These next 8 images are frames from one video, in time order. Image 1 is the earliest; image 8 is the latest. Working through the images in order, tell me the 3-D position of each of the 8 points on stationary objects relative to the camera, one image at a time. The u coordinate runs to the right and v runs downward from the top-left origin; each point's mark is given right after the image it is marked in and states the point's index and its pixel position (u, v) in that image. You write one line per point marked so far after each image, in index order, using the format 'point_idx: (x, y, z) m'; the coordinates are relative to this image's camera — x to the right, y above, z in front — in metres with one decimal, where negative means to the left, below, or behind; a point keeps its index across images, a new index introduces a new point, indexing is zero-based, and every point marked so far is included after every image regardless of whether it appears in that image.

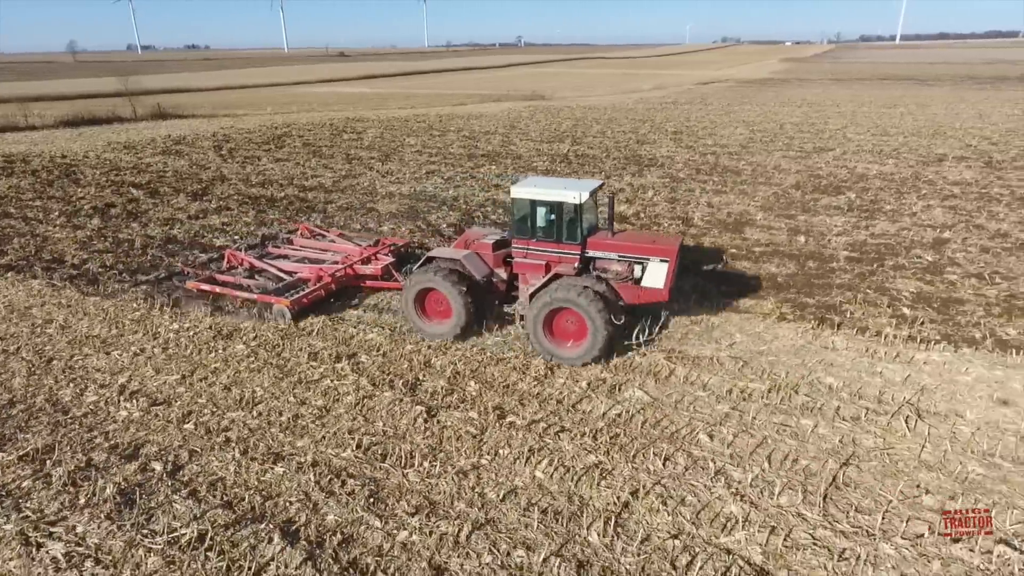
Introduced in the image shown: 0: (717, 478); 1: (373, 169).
0: (+1.3, -1.2, +5.7) m
1: (-3.1, +2.7, +19.7) m
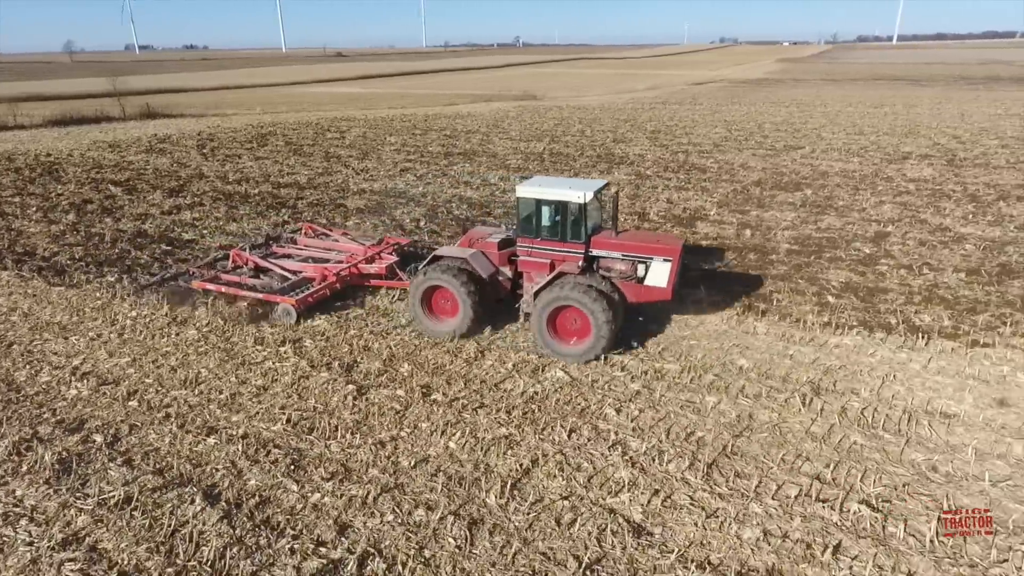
0: (+0.7, -1.1, +6.1) m
1: (-3.7, +2.8, +20.2) m
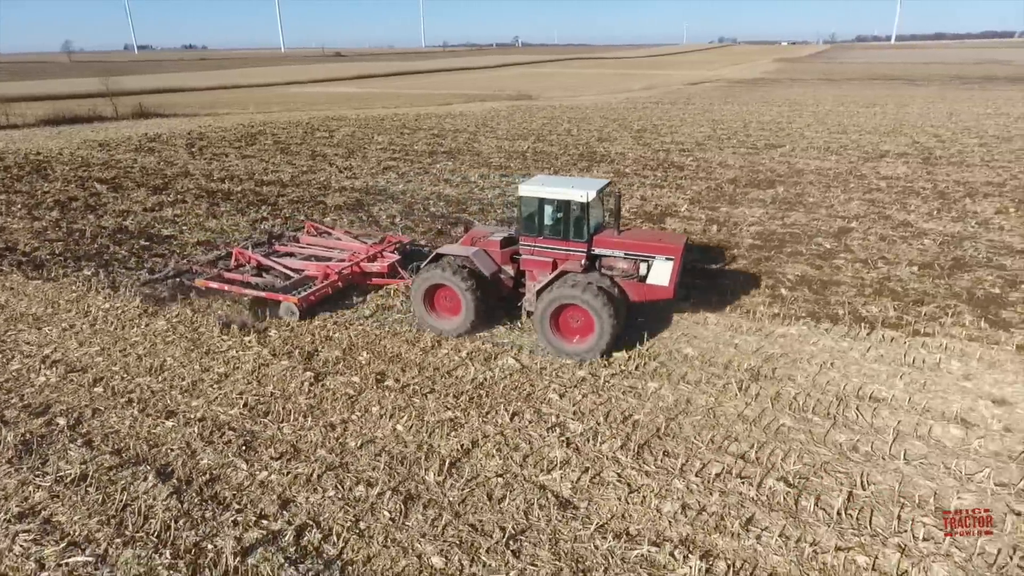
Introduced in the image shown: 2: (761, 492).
0: (+0.3, -1.0, +6.4) m
1: (-4.1, +2.8, +20.4) m
2: (+1.5, -1.3, +5.5) m
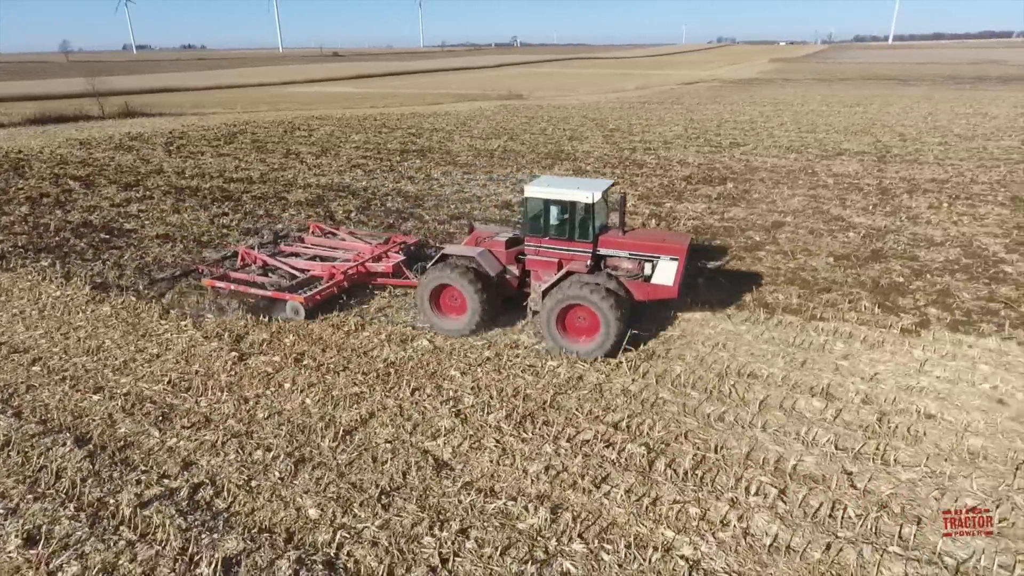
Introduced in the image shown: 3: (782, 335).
0: (-0.5, -0.9, +6.9) m
1: (-4.9, +3.0, +21.0) m
2: (+0.7, -1.1, +6.0) m
3: (+2.6, -0.5, +8.4) m
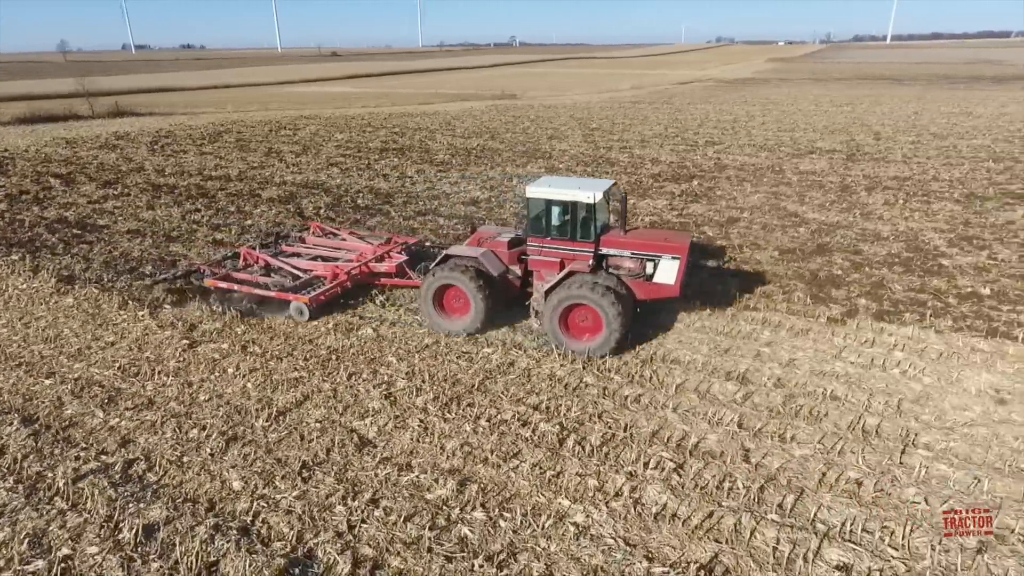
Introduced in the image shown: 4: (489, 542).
0: (-1.1, -0.8, +7.3) m
1: (-5.5, +3.1, +21.3) m
2: (+0.2, -1.1, +6.4) m
3: (+2.0, -0.4, +8.8) m
4: (-0.1, -1.5, +5.1) m
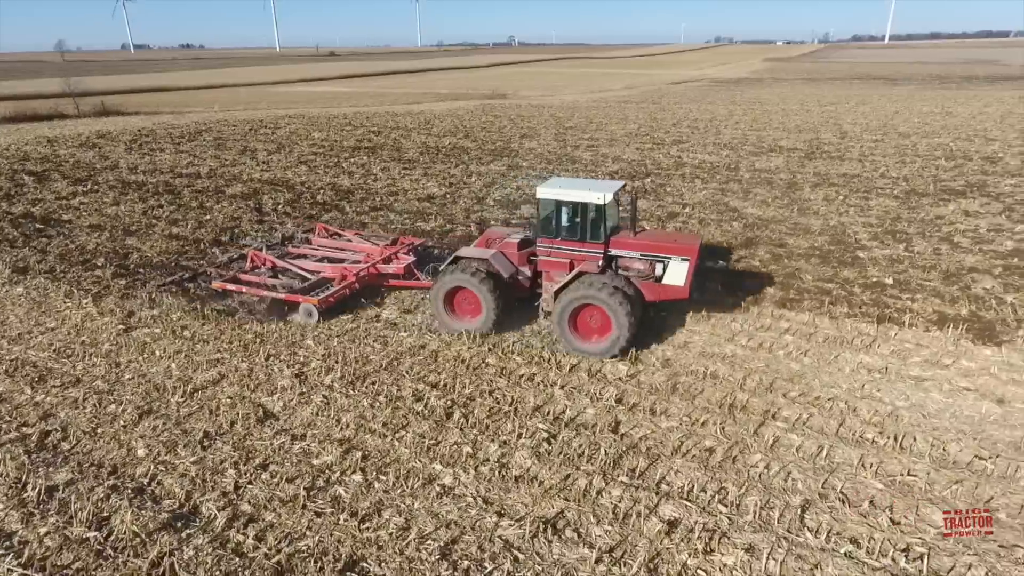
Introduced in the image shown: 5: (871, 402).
0: (-1.9, -0.7, +7.8) m
1: (-6.3, +3.2, +21.9) m
2: (-0.7, -0.9, +6.9) m
3: (+1.2, -0.2, +9.3) m
4: (-1.0, -1.3, +5.6) m
5: (+2.9, -0.9, +7.0) m
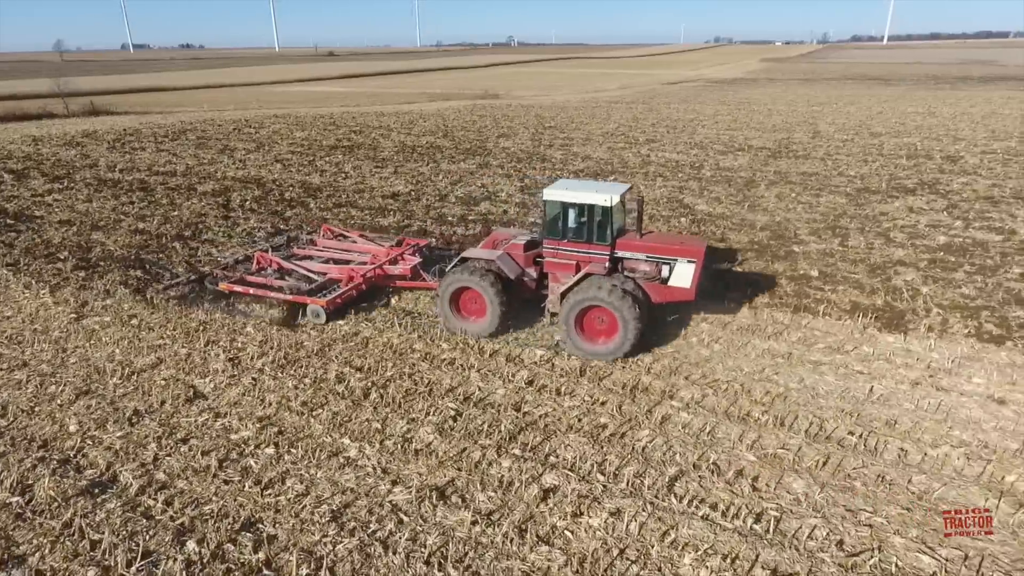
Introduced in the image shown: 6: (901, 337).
0: (-2.6, -0.6, +8.2) m
1: (-7.0, +3.3, +22.3) m
2: (-1.4, -0.8, +7.3) m
3: (+0.5, -0.2, +9.7) m
4: (-1.7, -1.2, +6.0) m
5: (+2.2, -0.8, +7.5) m
6: (+3.8, -0.5, +8.5) m
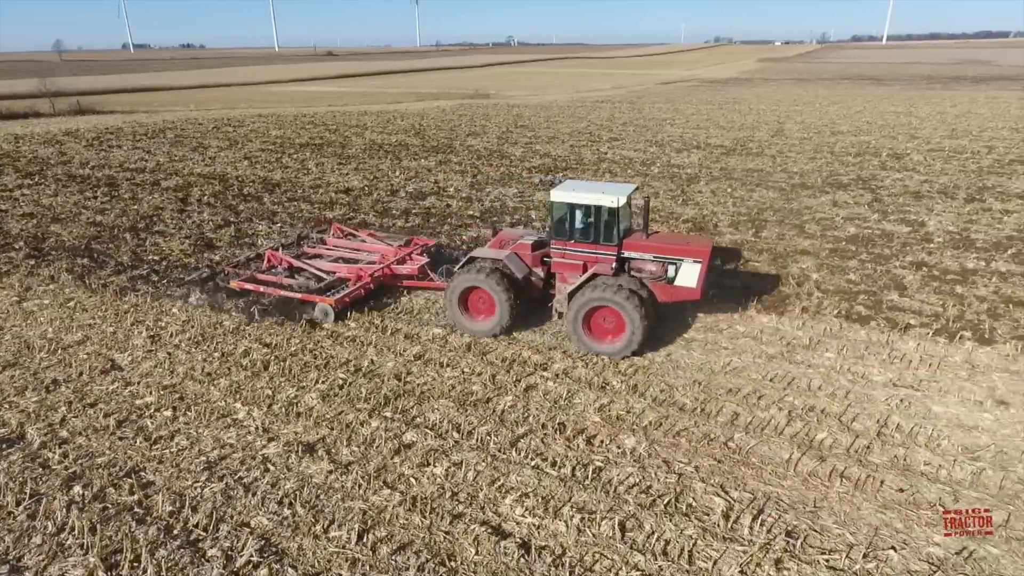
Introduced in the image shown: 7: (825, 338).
0: (-3.6, -0.4, +8.9) m
1: (-8.0, +3.5, +23.0) m
2: (-2.4, -0.7, +8.0) m
3: (-0.5, 0.0, +10.4) m
4: (-2.7, -1.1, +6.7) m
5: (+1.2, -0.6, +8.2) m
6: (+2.8, -0.3, +9.2) m
7: (+3.1, -0.5, +8.6) m
